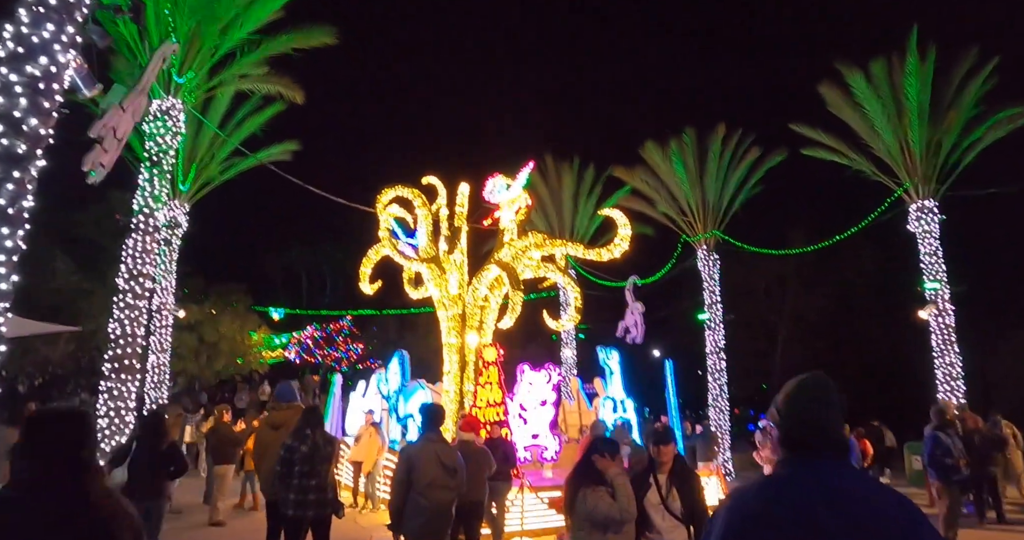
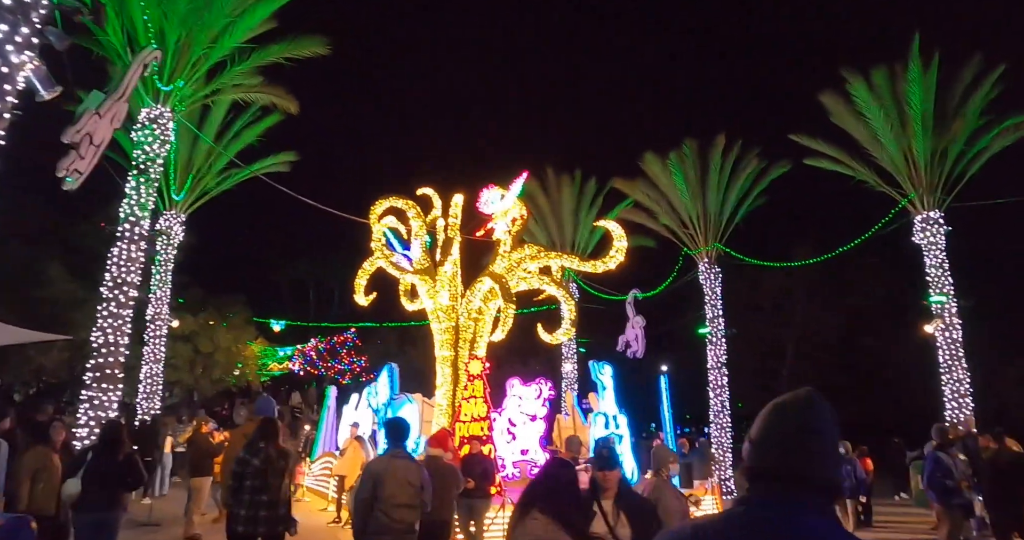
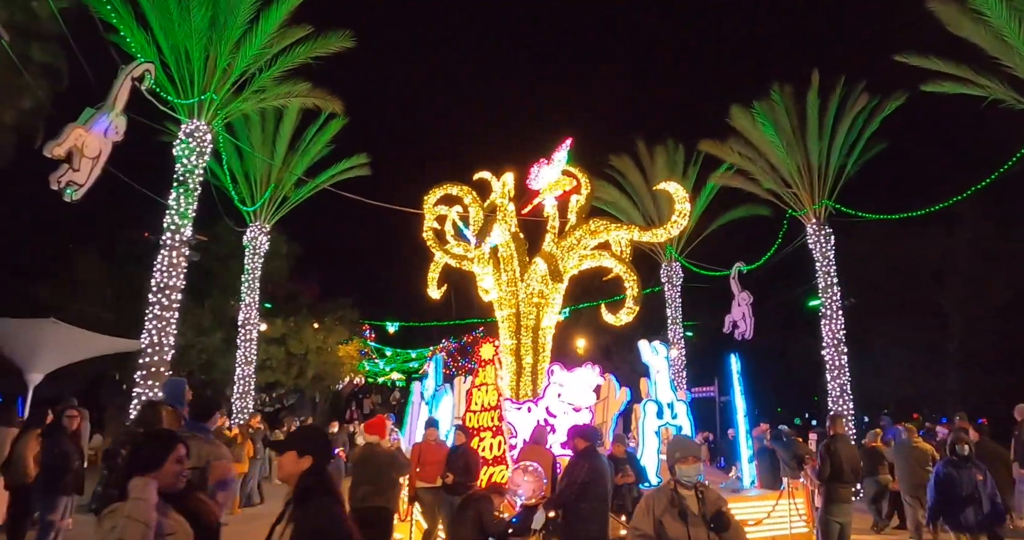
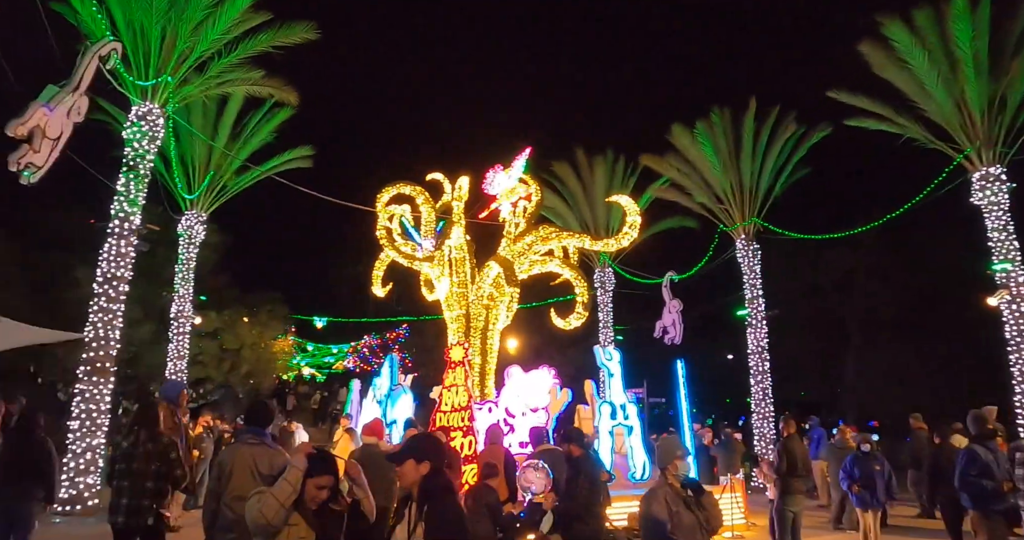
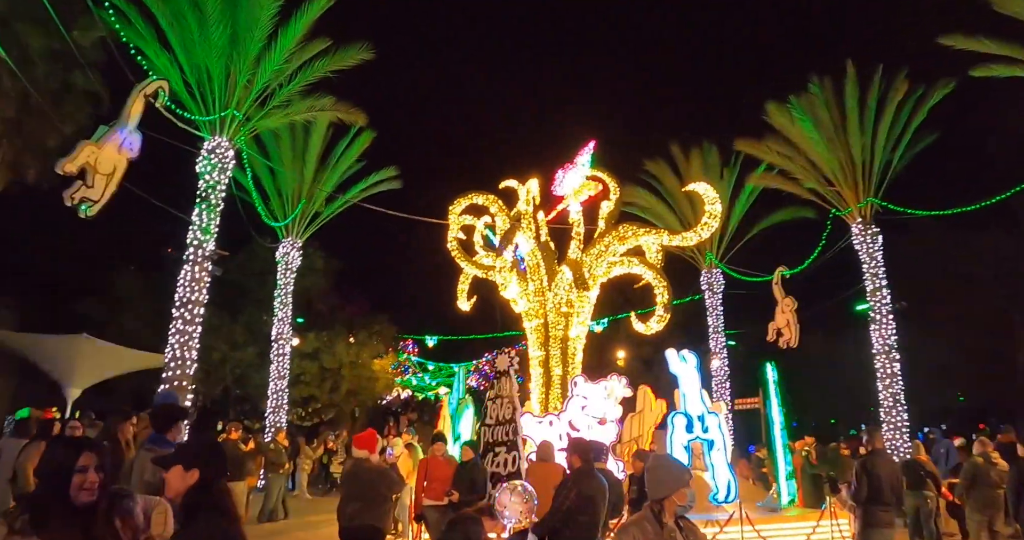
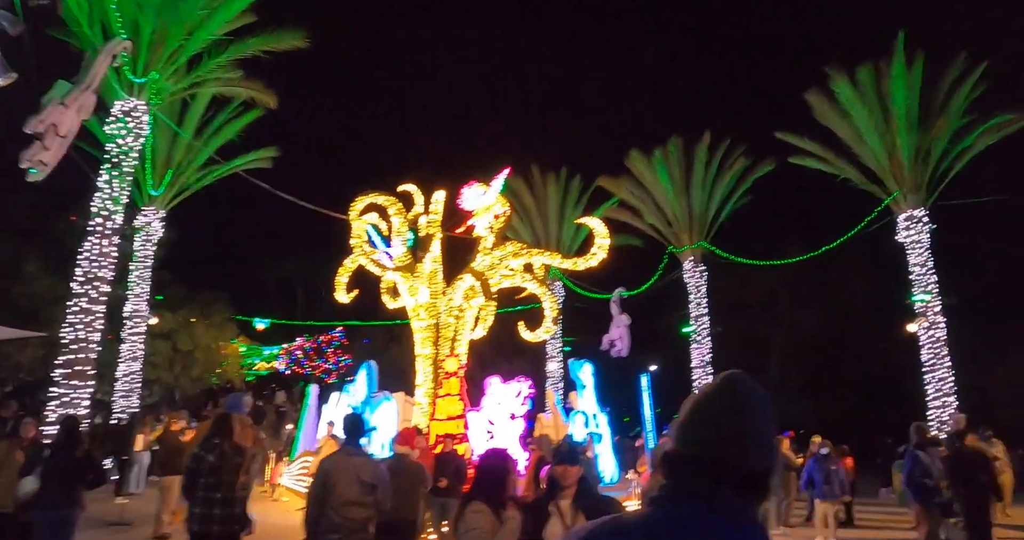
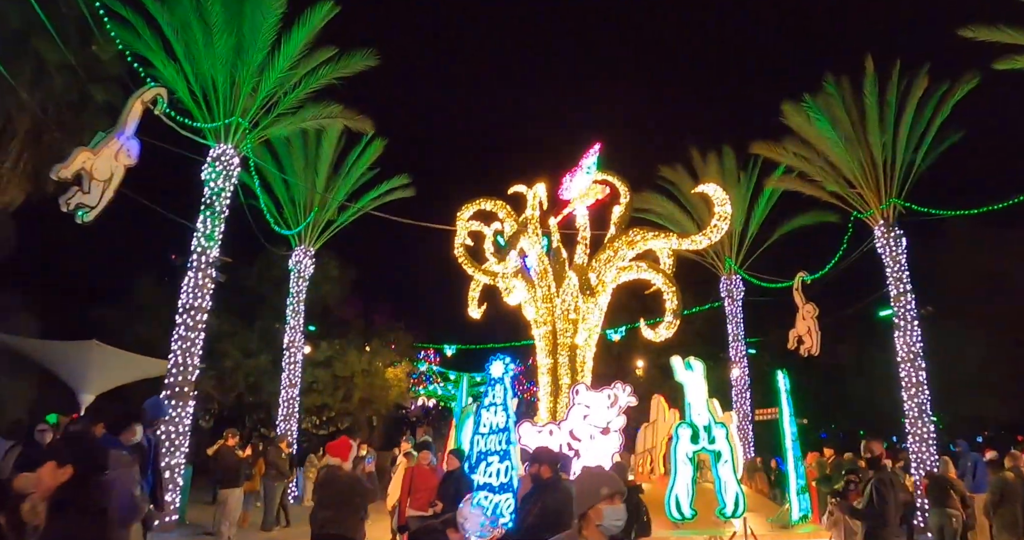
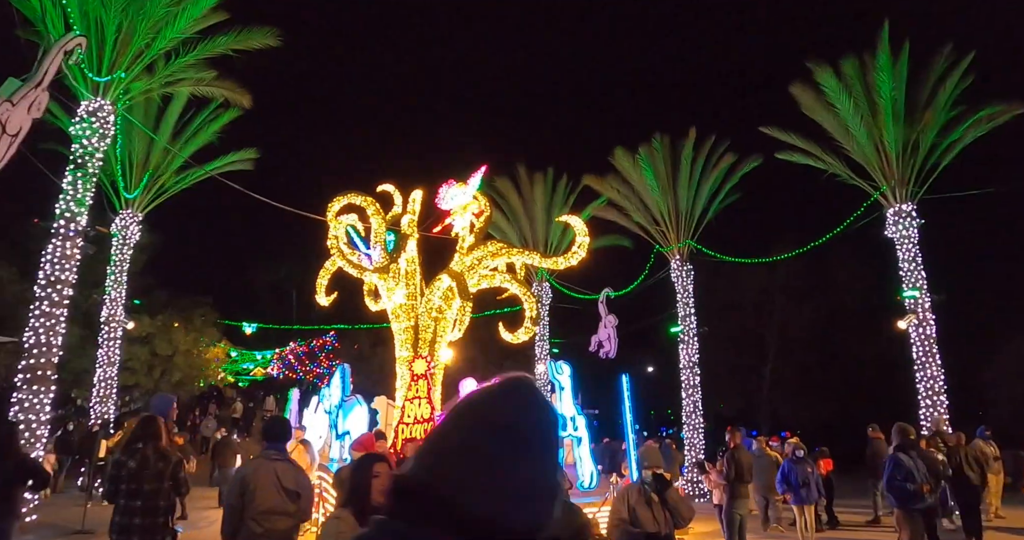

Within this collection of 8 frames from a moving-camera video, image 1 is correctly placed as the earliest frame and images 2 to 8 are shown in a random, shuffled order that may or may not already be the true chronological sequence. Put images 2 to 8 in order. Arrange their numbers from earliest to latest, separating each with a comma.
2, 6, 8, 4, 3, 5, 7
